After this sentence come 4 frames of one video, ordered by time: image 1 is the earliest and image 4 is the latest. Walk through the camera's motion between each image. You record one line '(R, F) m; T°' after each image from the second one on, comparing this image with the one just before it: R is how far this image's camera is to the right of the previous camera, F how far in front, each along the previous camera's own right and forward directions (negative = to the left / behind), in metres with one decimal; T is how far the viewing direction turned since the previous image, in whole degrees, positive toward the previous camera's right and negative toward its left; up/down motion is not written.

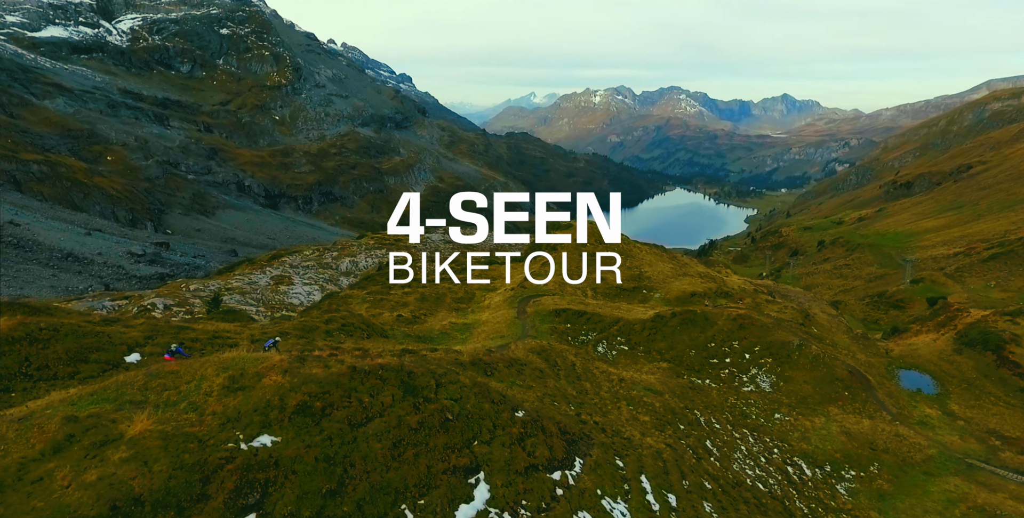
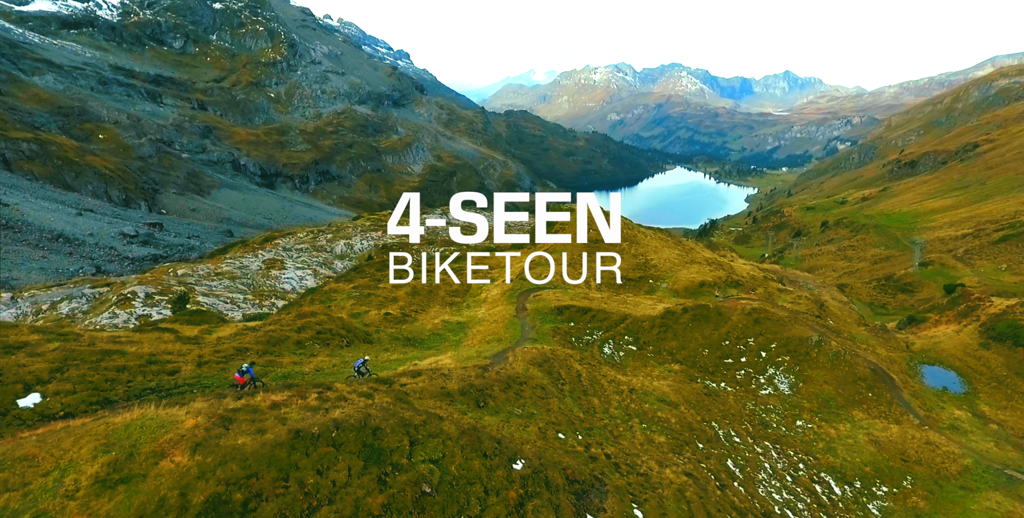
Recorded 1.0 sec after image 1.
(+0.1, +5.1) m; 0°
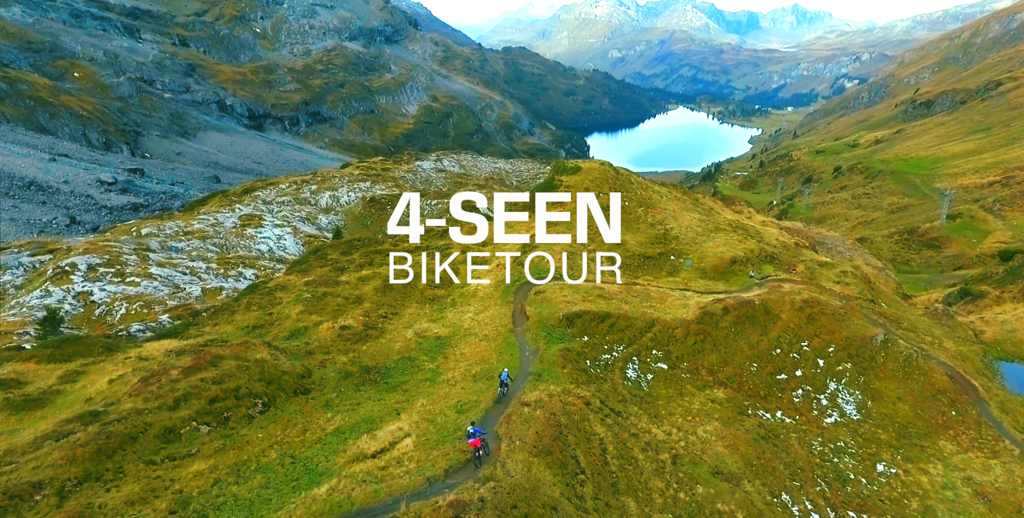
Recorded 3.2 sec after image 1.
(+0.2, +13.1) m; 0°
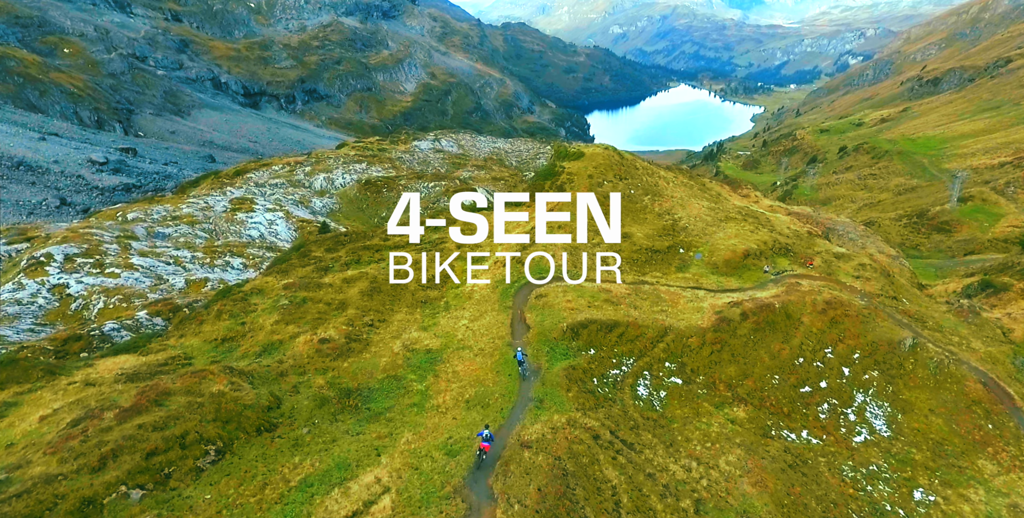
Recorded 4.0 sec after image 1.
(+0.1, +4.2) m; 0°
